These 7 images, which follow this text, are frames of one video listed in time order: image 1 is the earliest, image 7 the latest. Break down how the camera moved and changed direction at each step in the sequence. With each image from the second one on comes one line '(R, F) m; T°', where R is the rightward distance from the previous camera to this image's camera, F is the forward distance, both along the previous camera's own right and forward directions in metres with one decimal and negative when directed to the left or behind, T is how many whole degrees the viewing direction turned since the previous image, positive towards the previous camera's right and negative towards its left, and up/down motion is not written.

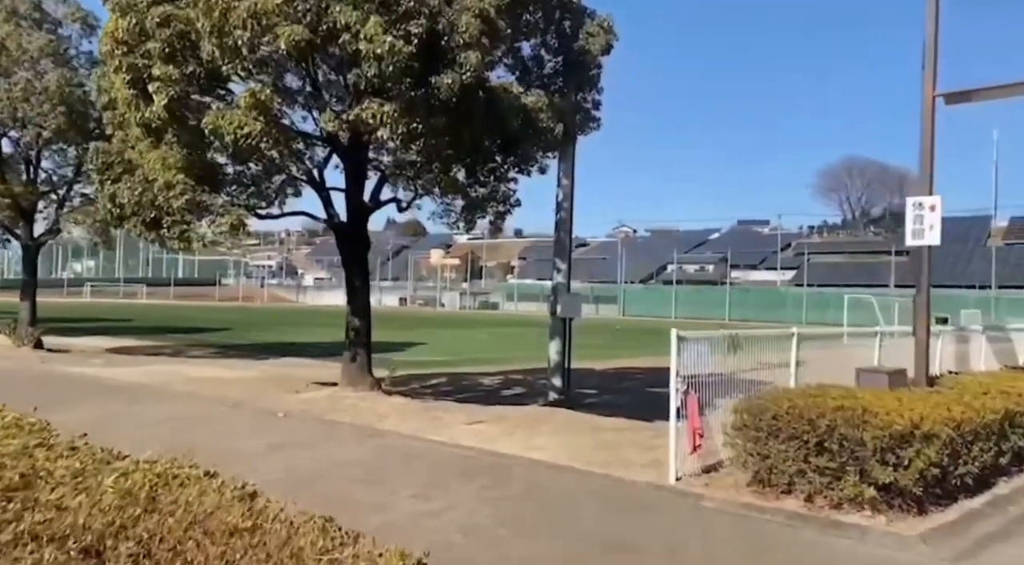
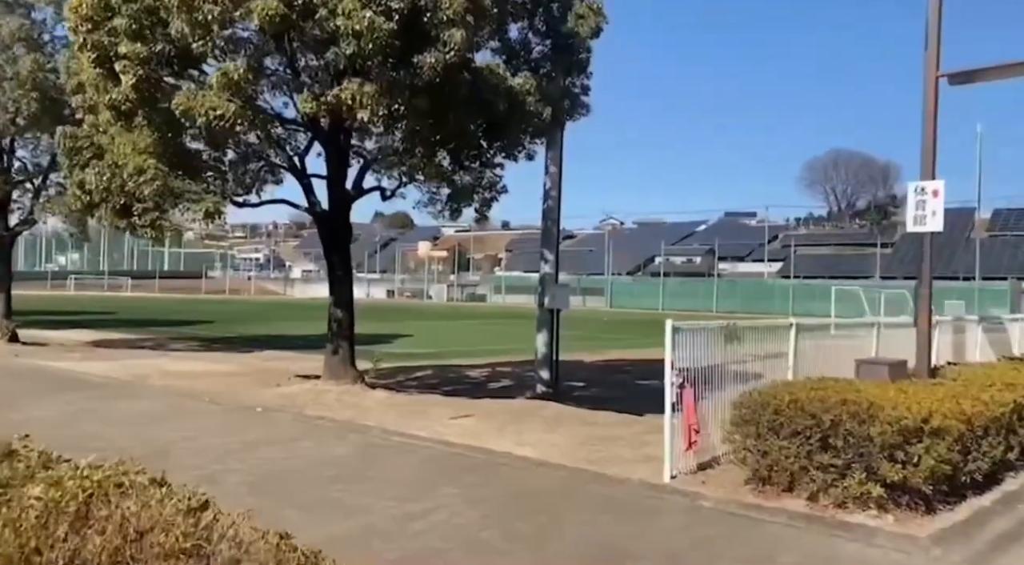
(0.0, +0.4) m; +1°
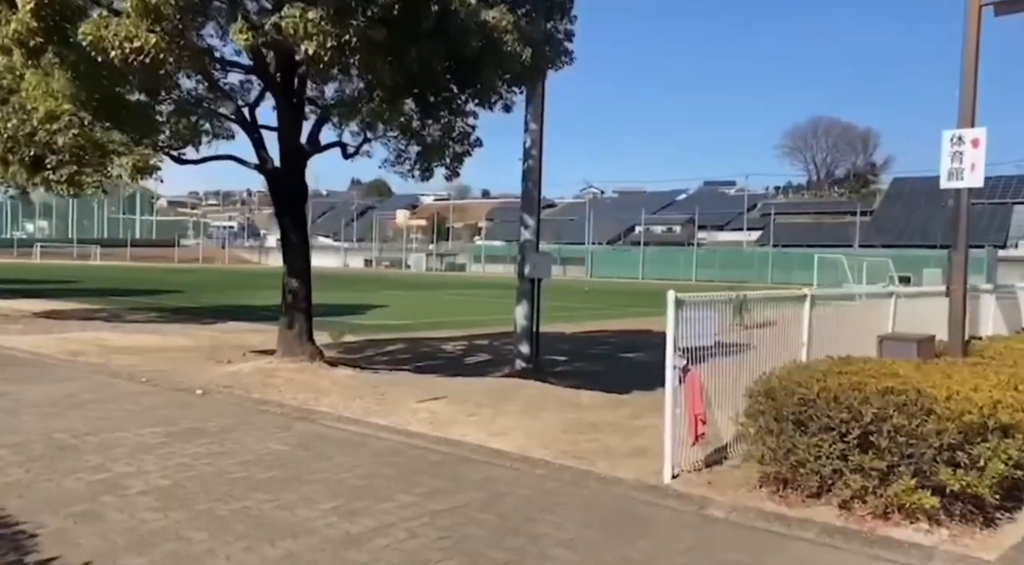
(0.0, +1.3) m; +1°
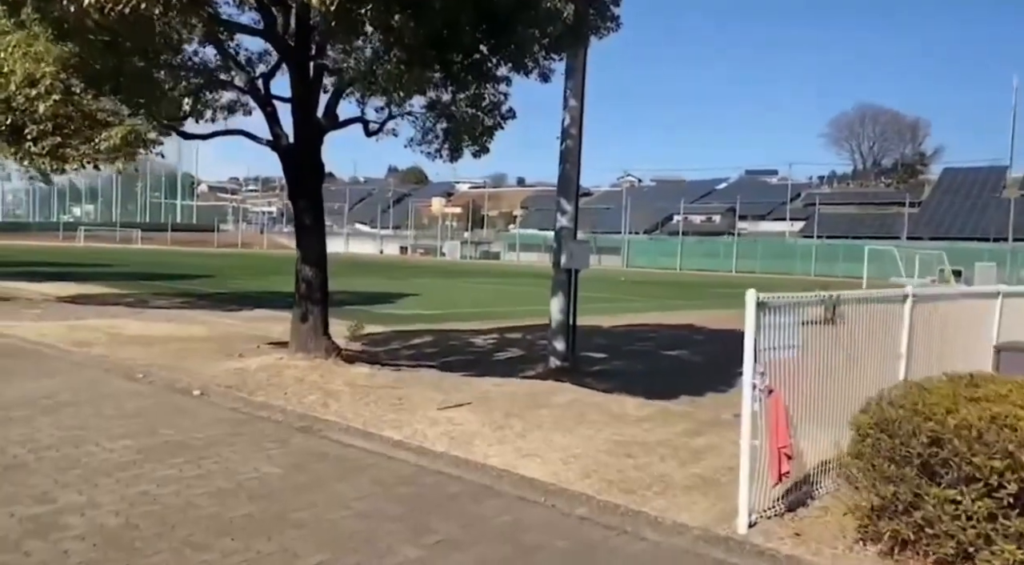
(0.0, +1.3) m; -2°
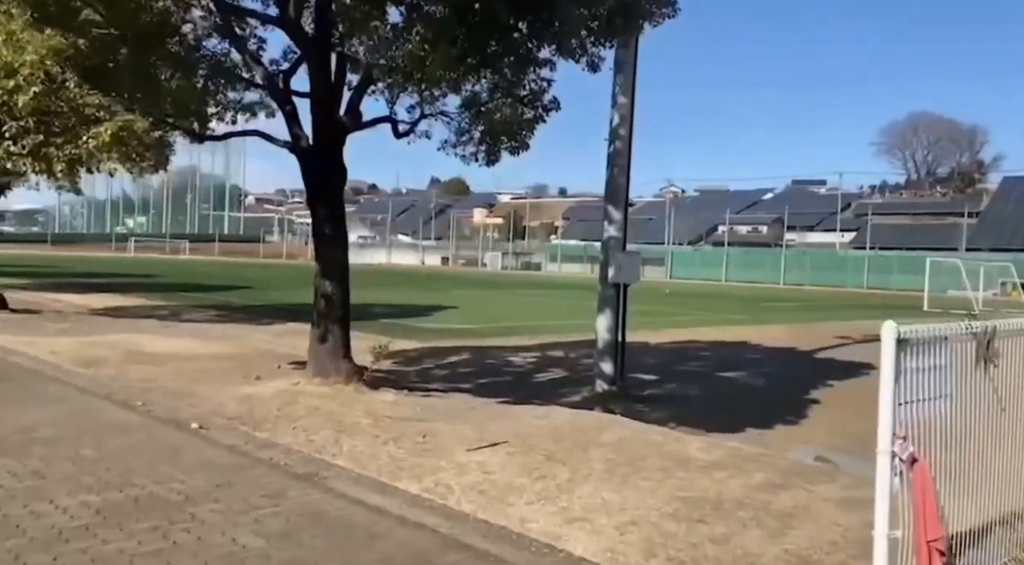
(0.0, +1.3) m; -3°
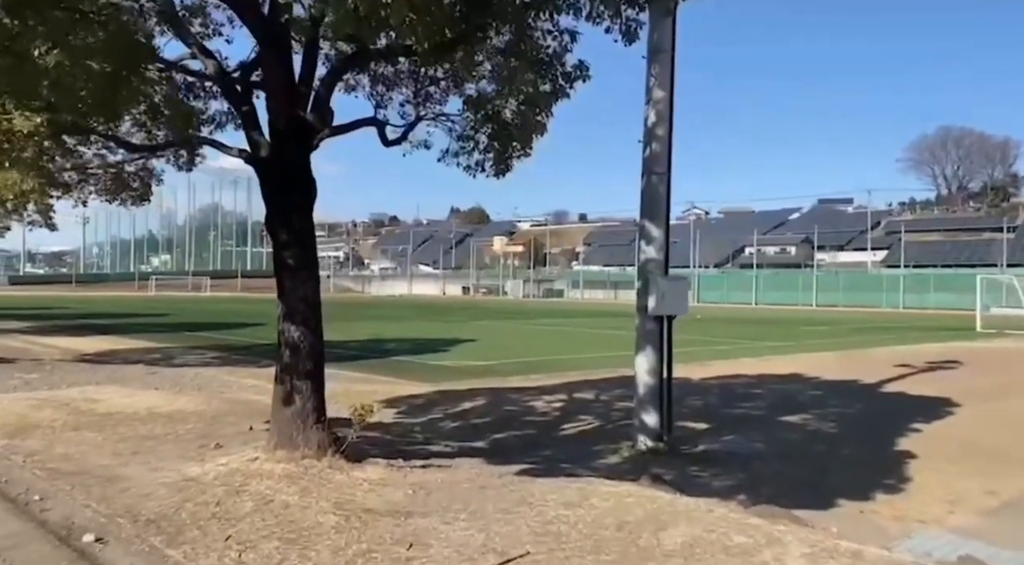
(0.0, +2.3) m; -1°
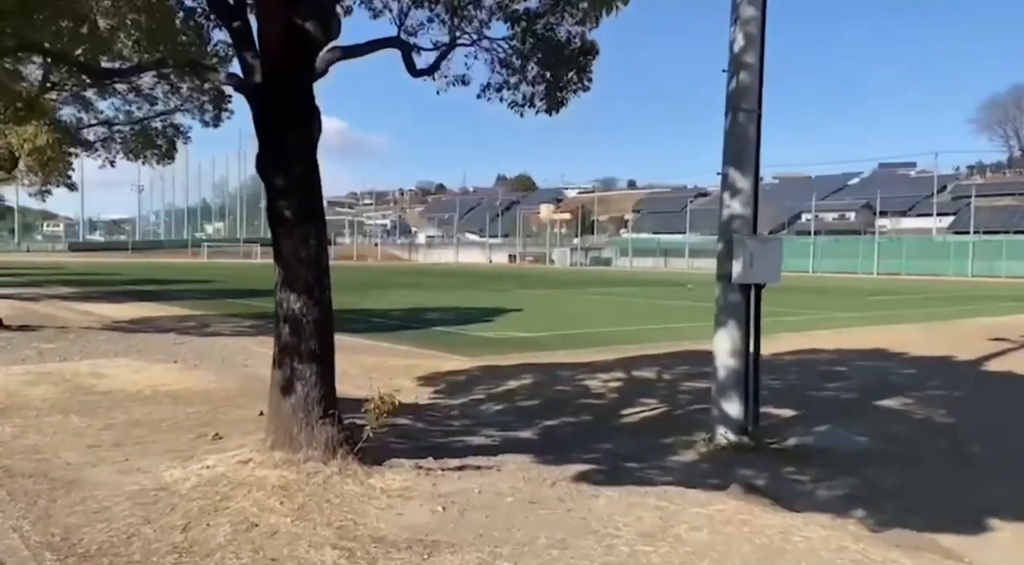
(-0.1, +1.7) m; -3°
